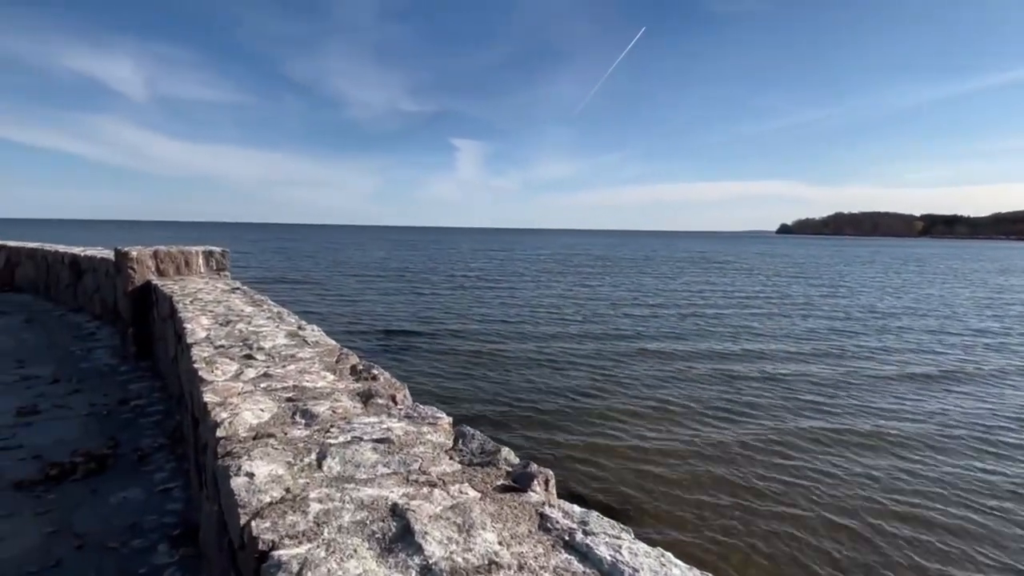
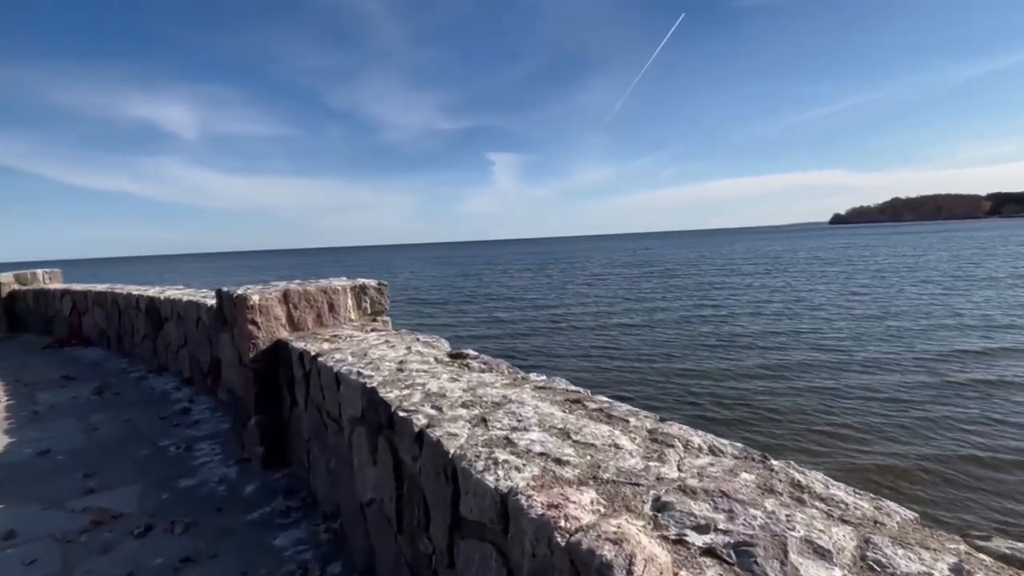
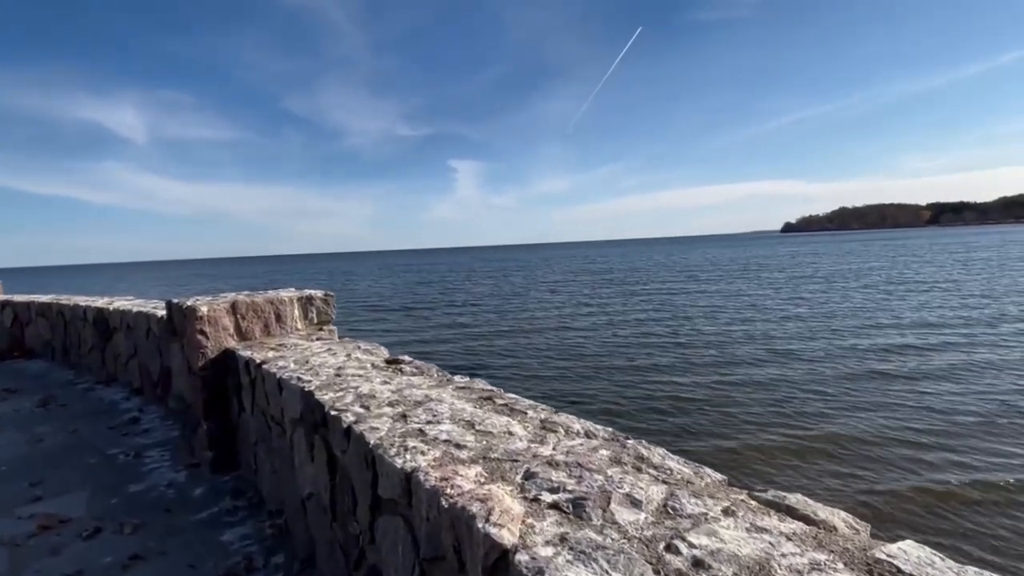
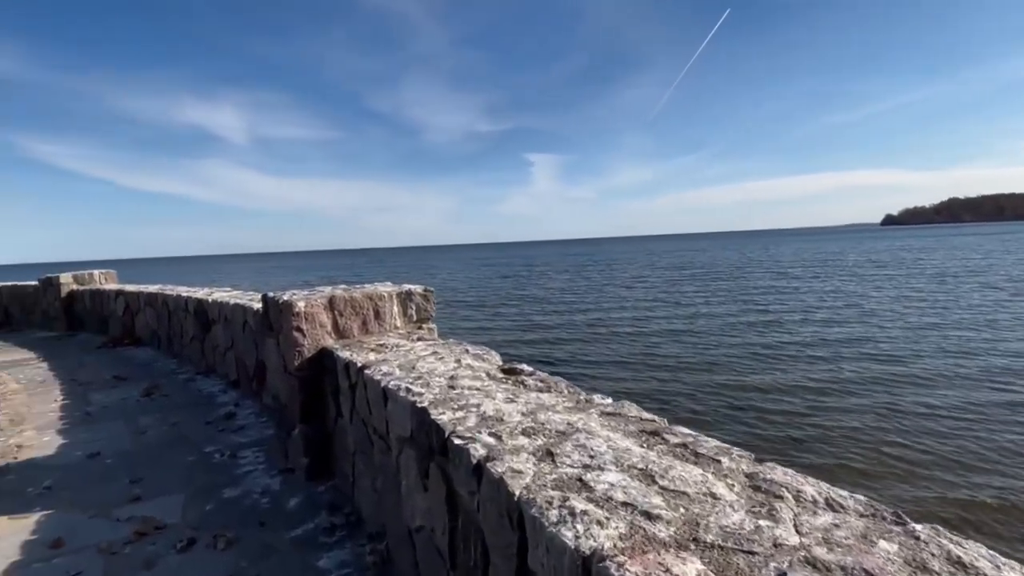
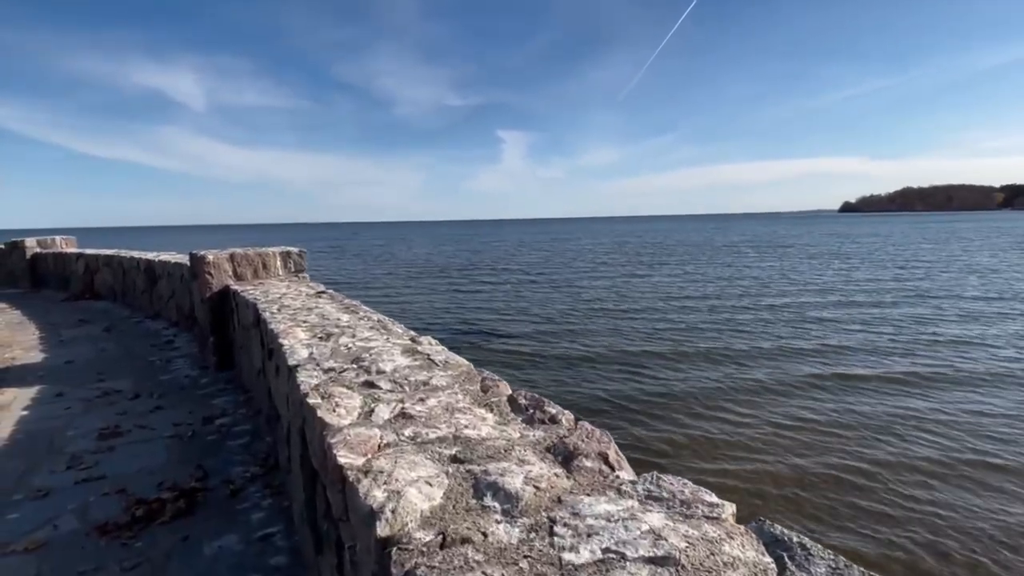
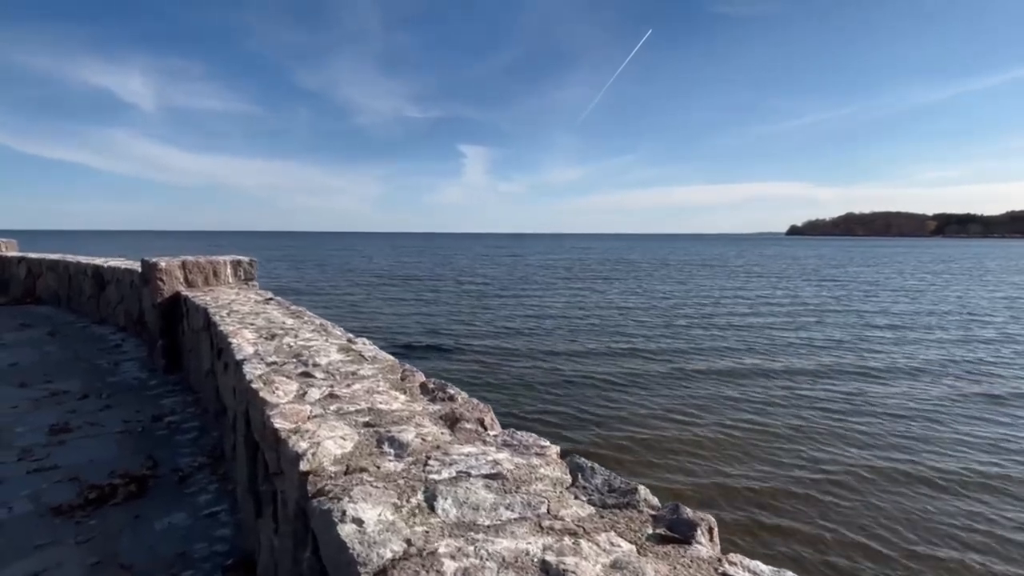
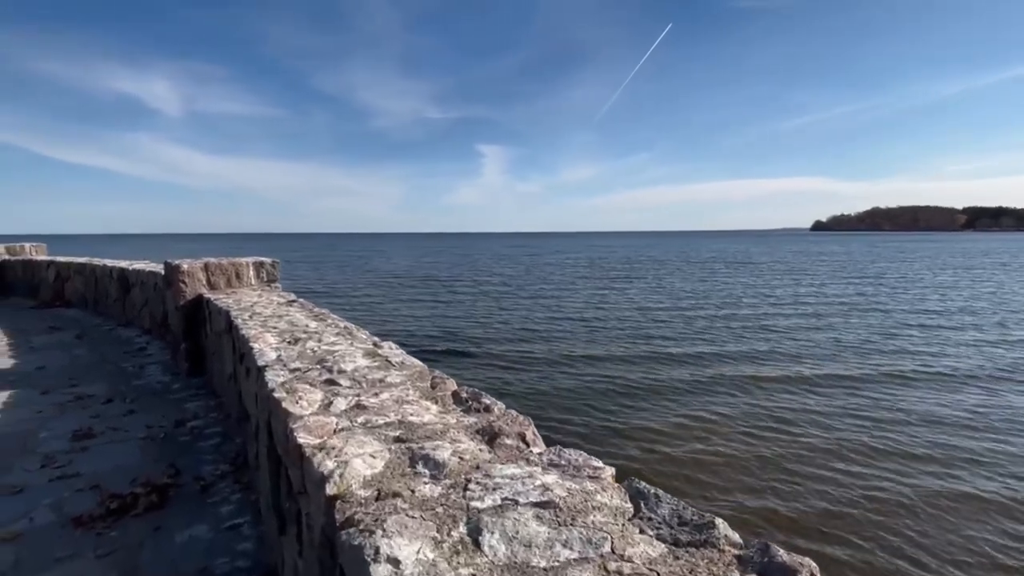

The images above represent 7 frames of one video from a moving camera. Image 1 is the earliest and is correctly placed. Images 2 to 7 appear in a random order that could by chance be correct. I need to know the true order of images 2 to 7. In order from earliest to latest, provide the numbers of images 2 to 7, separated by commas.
6, 7, 5, 3, 2, 4
